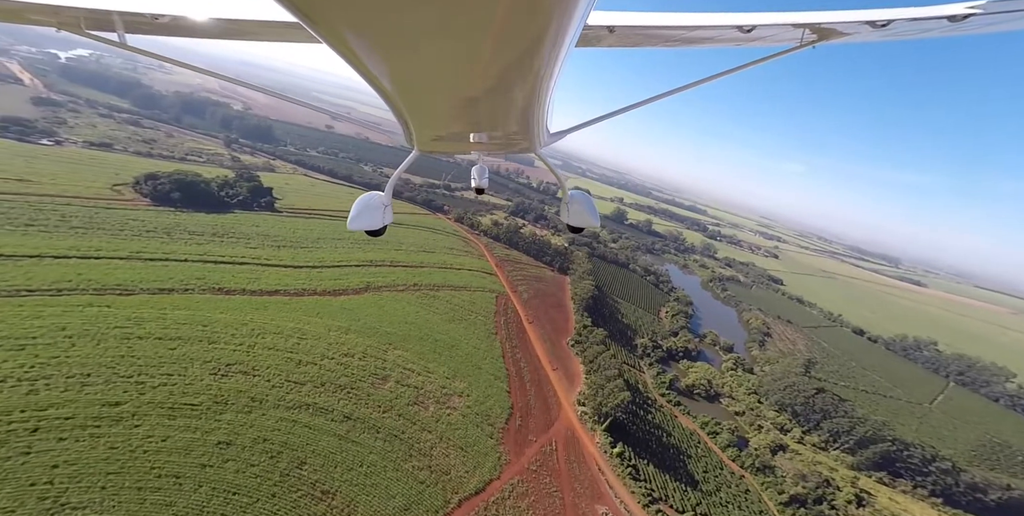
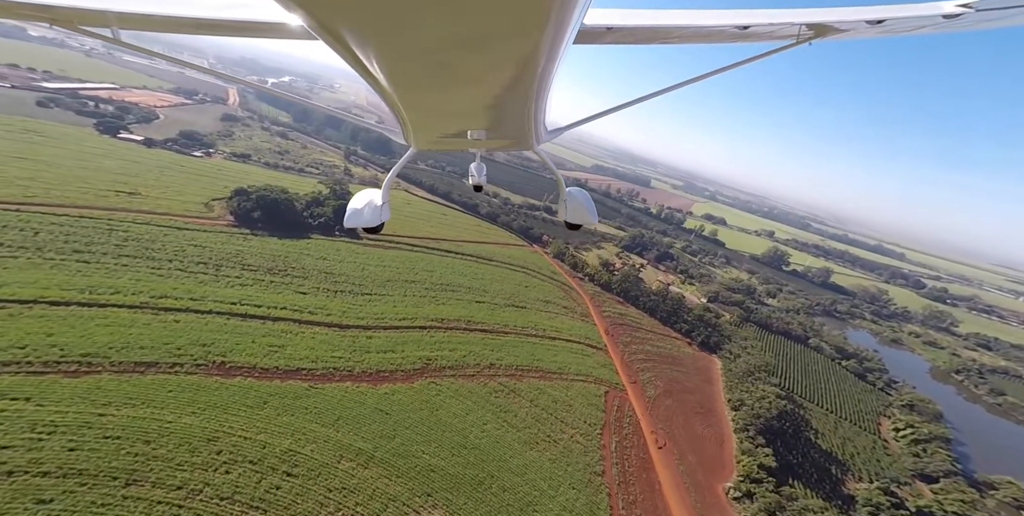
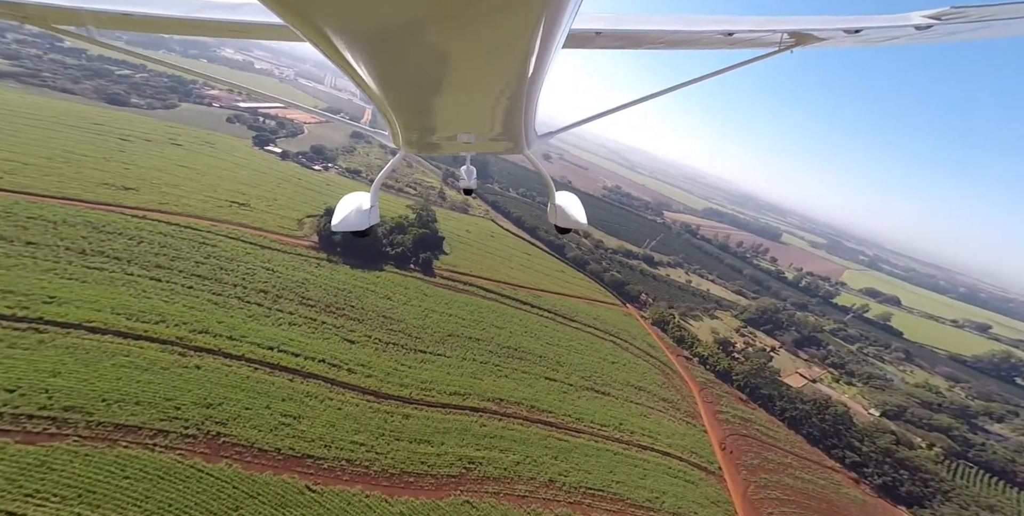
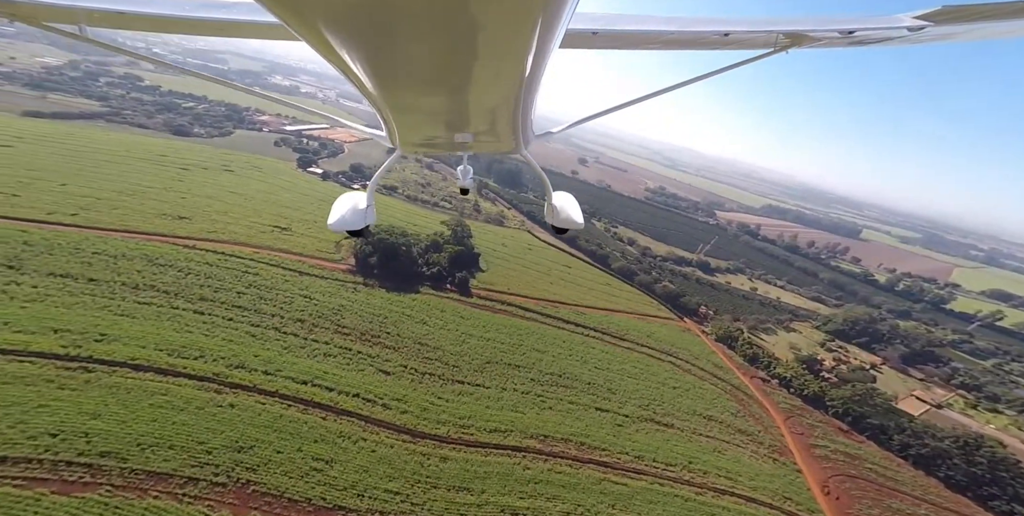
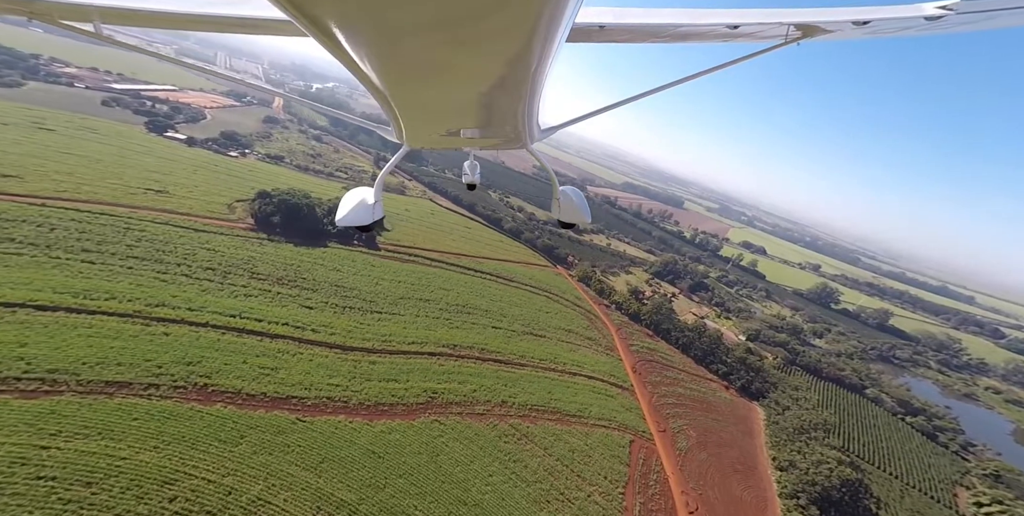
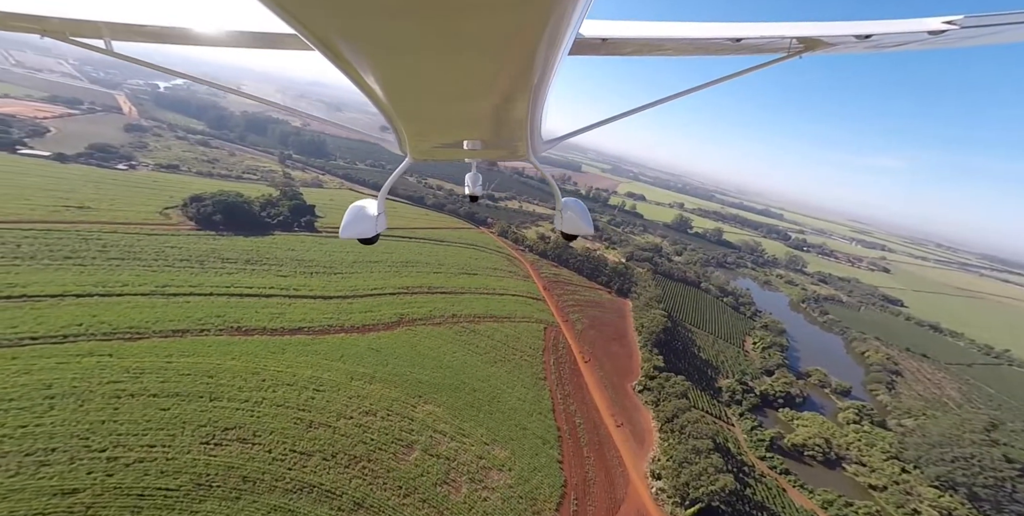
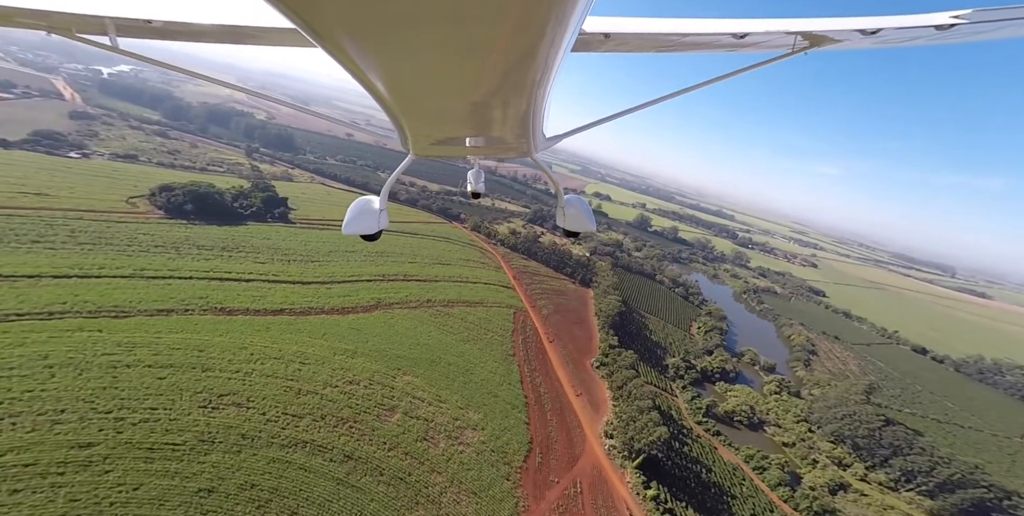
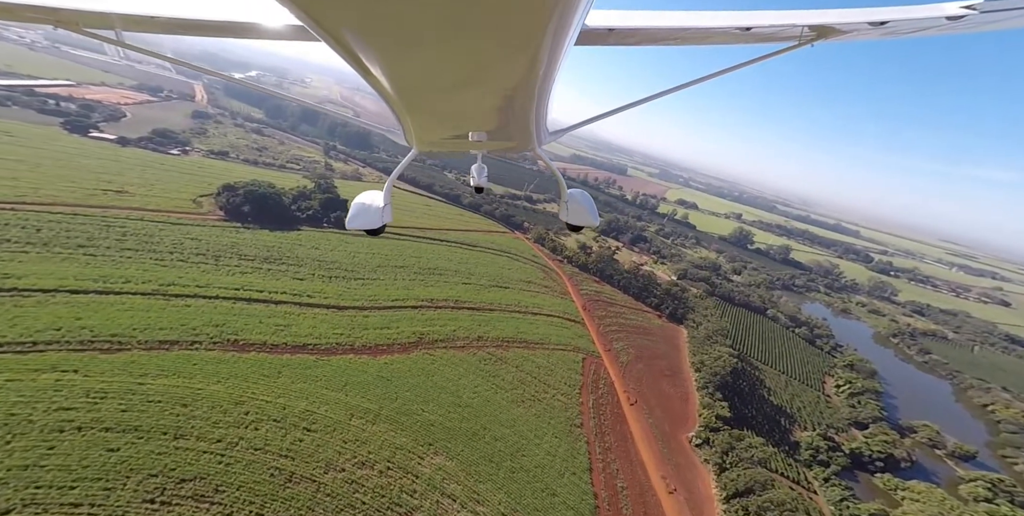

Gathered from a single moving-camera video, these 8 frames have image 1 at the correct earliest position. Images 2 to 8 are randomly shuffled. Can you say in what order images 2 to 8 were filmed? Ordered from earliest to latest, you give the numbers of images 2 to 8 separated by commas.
7, 6, 8, 2, 5, 3, 4
